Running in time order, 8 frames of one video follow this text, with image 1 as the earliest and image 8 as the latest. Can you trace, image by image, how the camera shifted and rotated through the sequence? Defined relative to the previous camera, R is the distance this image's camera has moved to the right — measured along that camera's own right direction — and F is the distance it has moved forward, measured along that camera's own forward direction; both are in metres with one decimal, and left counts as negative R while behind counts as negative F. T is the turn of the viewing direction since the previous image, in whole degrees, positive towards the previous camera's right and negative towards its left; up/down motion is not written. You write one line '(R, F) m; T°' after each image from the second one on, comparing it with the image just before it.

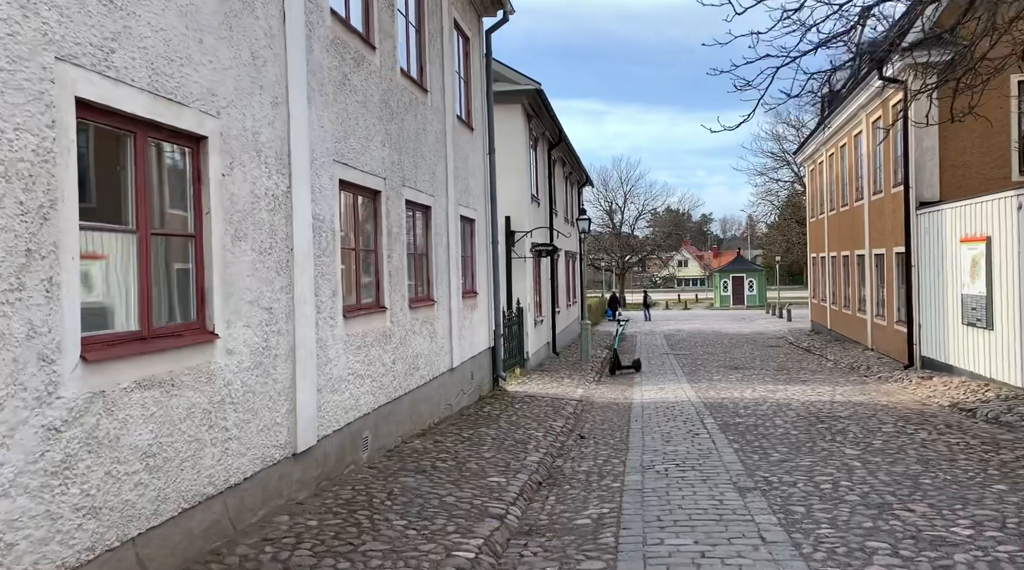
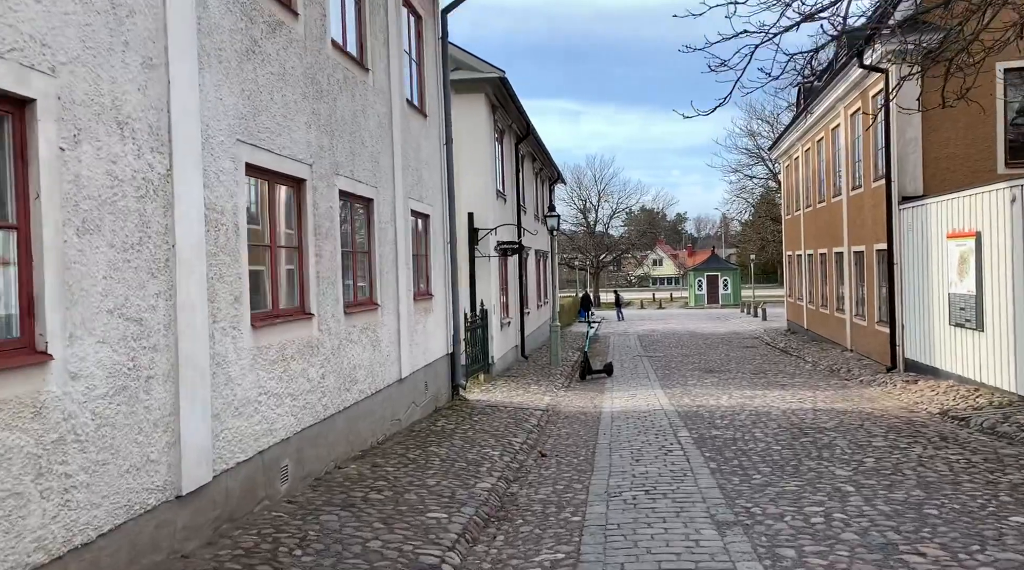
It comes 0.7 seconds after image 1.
(+0.2, +1.0) m; +2°
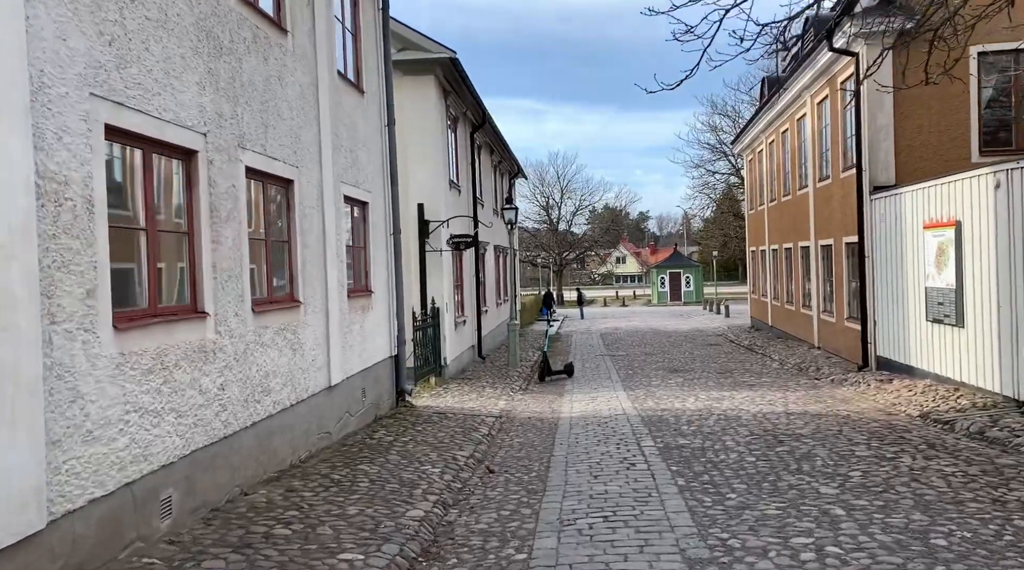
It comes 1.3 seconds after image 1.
(+0.2, +1.0) m; +2°
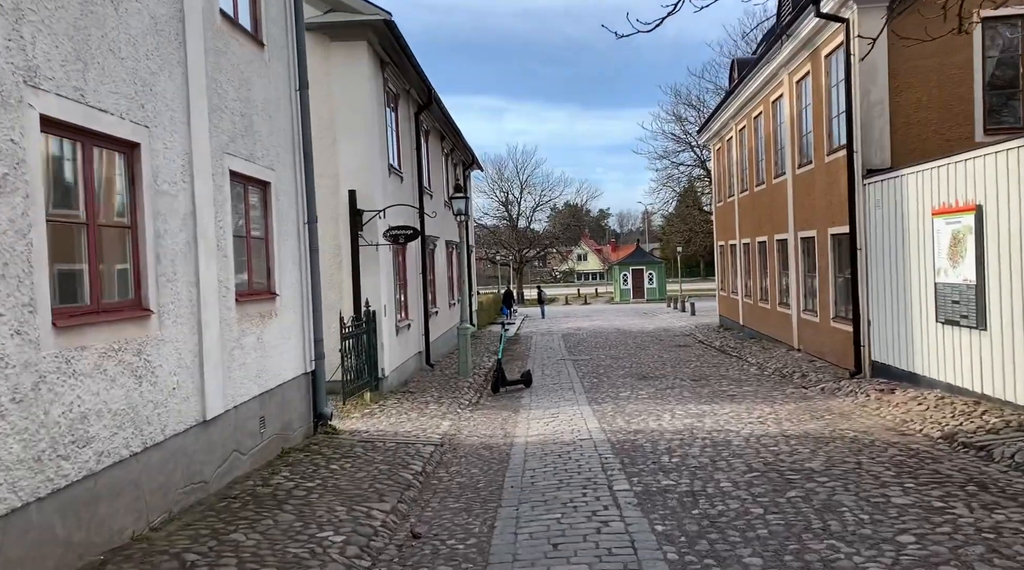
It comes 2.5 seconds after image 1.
(+0.2, +2.0) m; +2°
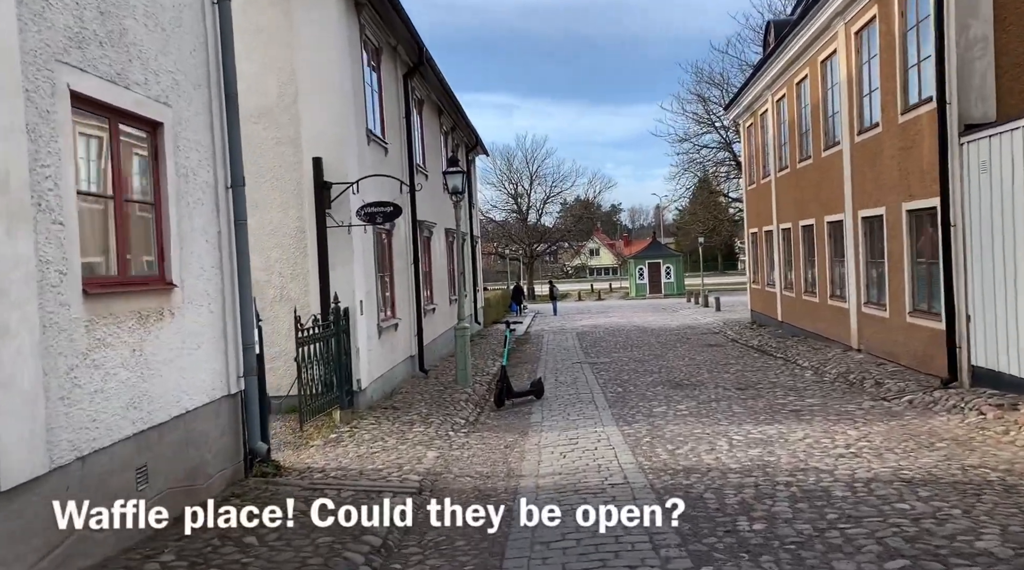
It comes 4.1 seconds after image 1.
(+0.1, +2.7) m; -1°
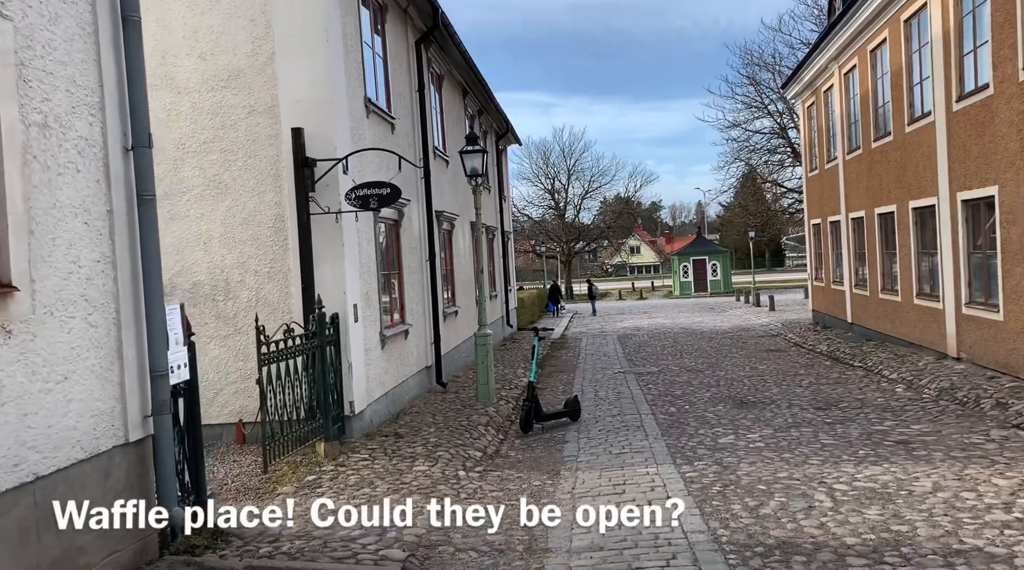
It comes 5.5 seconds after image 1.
(+0.1, +2.2) m; -2°
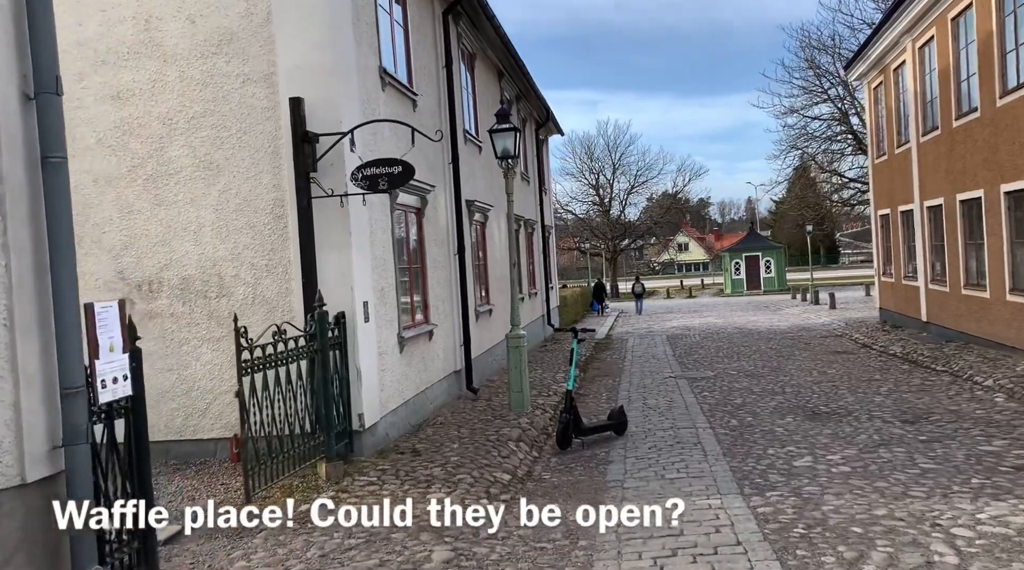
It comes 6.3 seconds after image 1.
(+0.1, +1.3) m; -3°
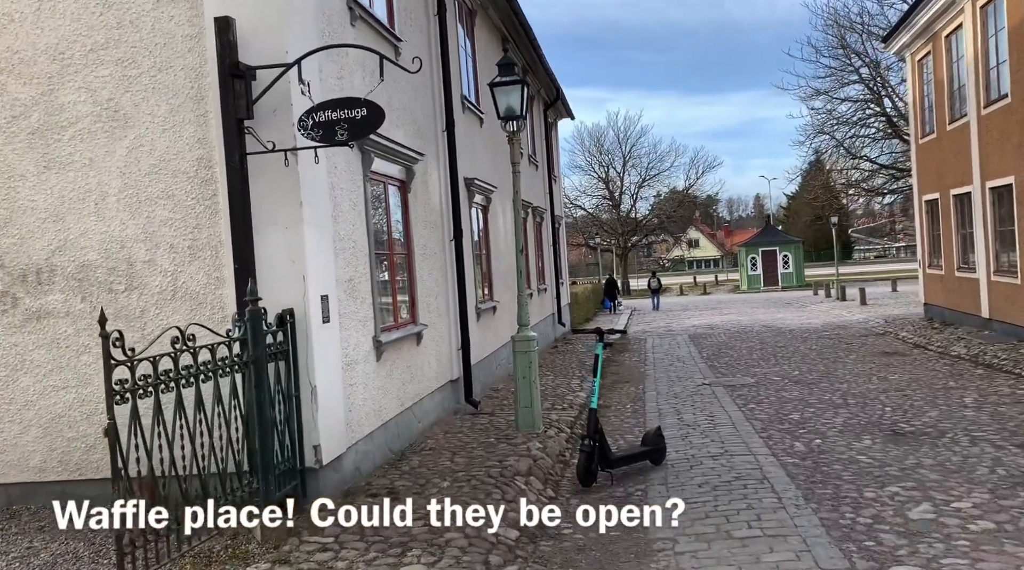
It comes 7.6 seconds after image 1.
(0.0, +2.1) m; 0°
